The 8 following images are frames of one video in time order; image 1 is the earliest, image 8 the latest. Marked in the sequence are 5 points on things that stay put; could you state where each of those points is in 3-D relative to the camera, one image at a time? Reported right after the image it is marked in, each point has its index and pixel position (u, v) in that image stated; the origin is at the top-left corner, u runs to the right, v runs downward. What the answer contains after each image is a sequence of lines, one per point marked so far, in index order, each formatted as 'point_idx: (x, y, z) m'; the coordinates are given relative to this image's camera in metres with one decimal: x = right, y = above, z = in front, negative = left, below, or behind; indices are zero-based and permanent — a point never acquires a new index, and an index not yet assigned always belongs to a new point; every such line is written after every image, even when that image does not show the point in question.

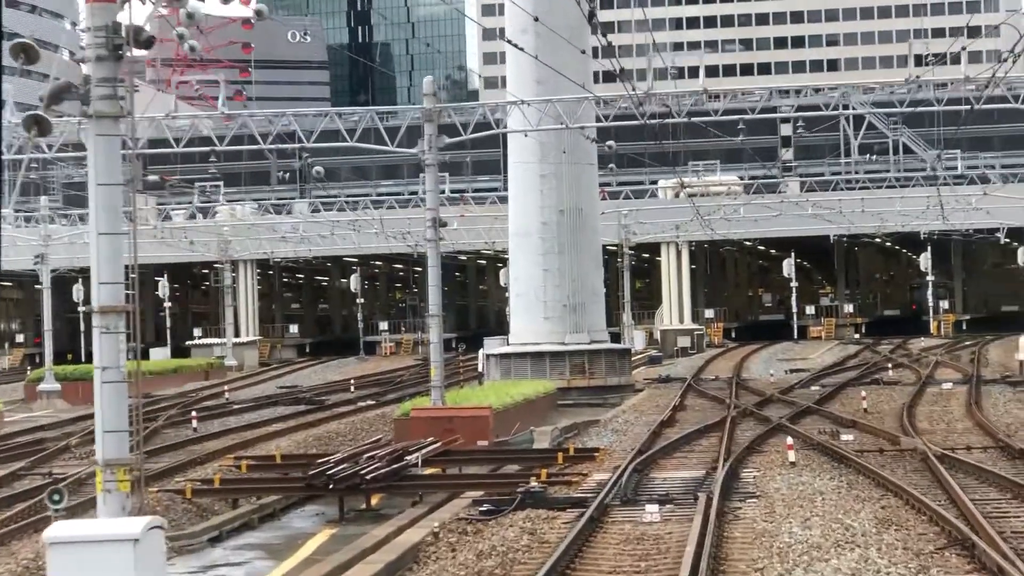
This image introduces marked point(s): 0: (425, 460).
0: (-0.7, -1.4, +18.6) m
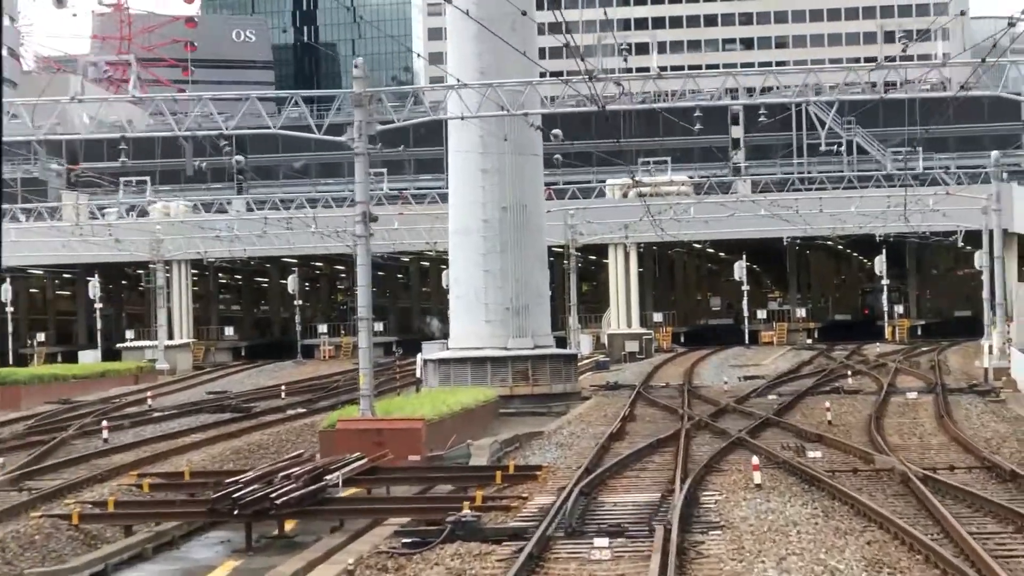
0: (-1.2, -1.4, +16.7) m
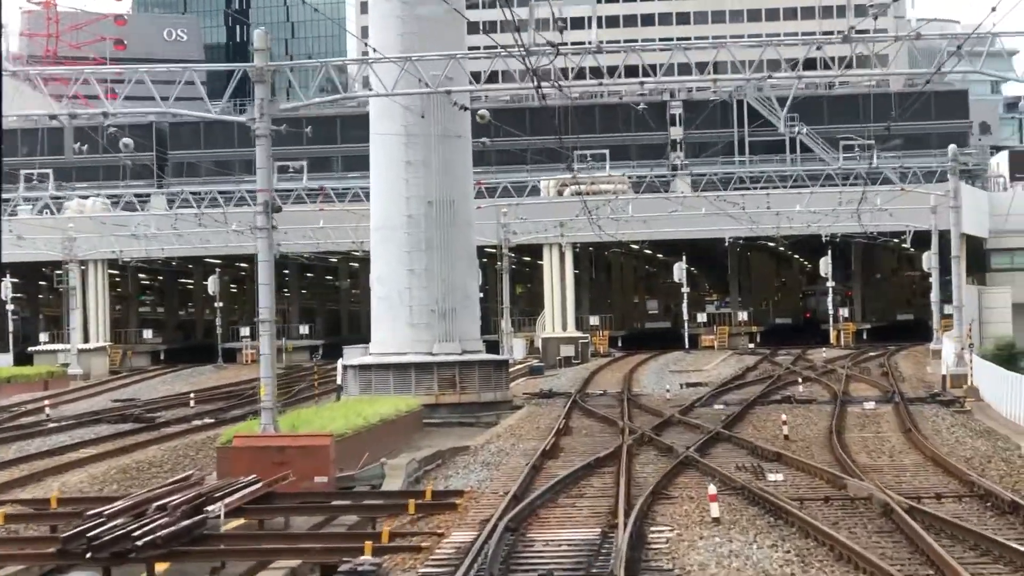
0: (-1.7, -1.4, +14.3) m
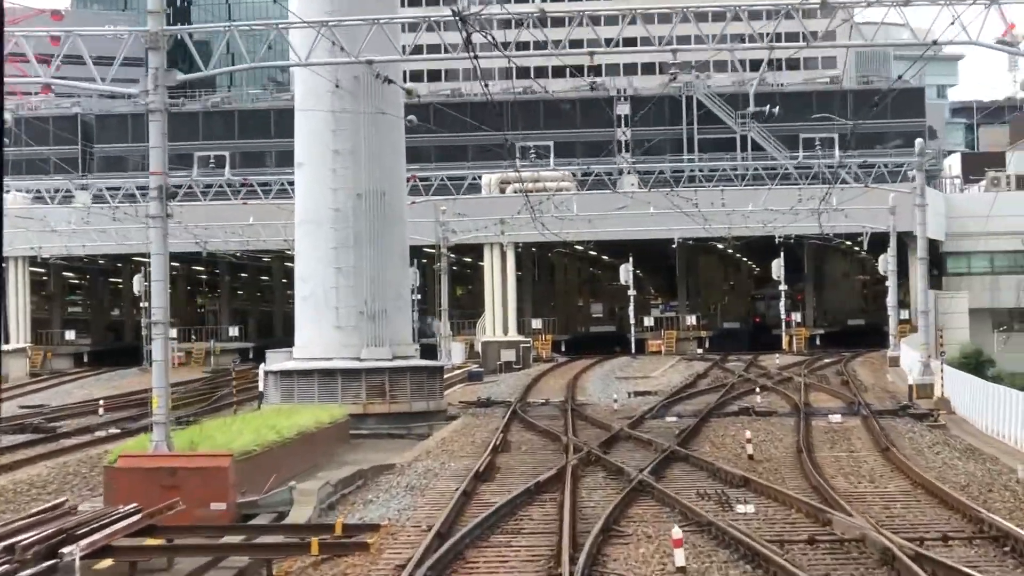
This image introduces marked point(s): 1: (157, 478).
0: (-2.1, -1.3, +11.9) m
1: (-2.3, -1.2, +15.1) m
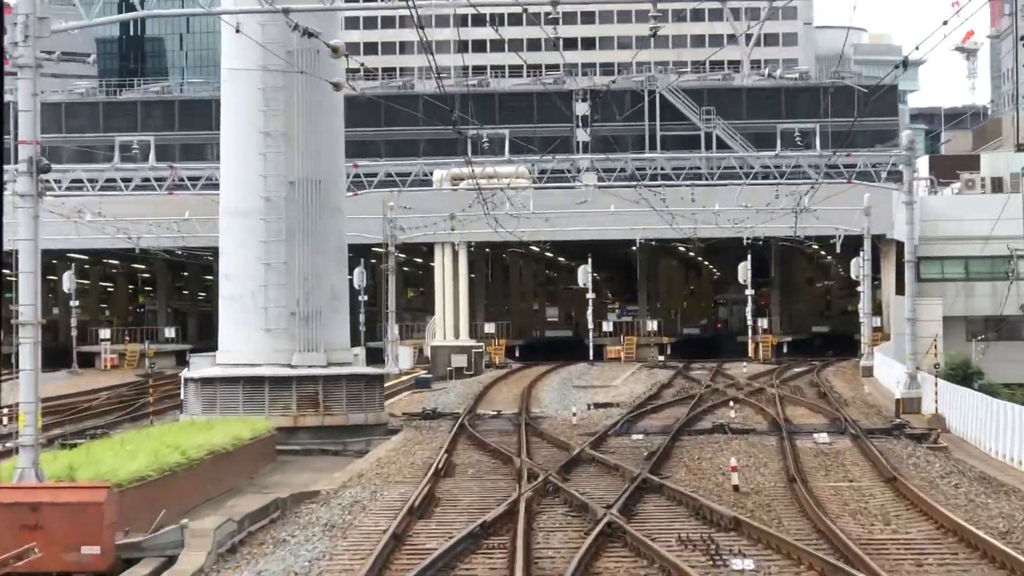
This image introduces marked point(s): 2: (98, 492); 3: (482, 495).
0: (-2.4, -1.3, +9.0) m
1: (-2.6, -1.2, +12.2) m
2: (-2.3, -1.1, +12.5) m
3: (-0.2, -1.4, +16.1) m
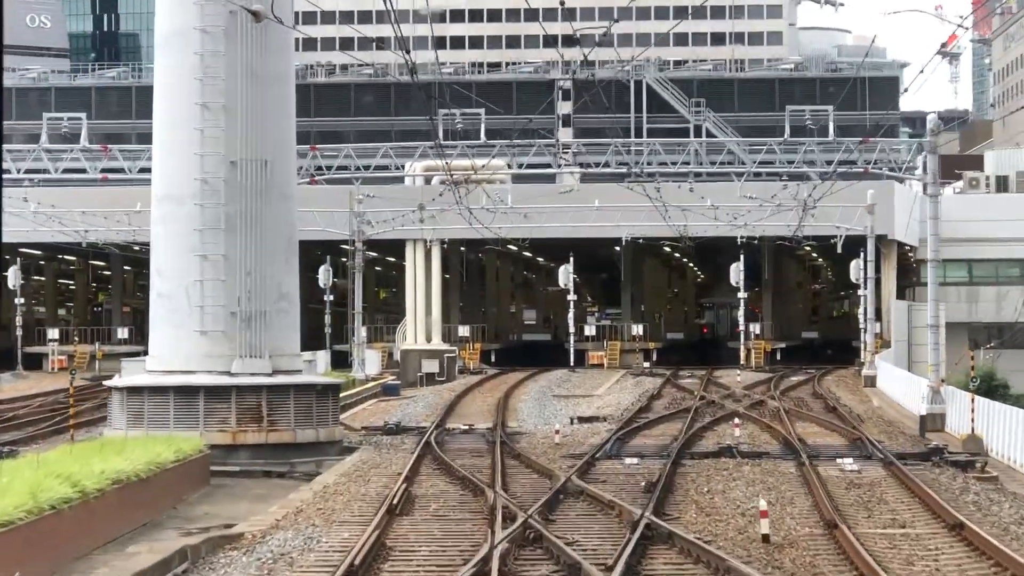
0: (-2.4, -1.2, +5.7) m
1: (-2.8, -1.1, +8.9) m
2: (-2.4, -1.0, +9.1) m
3: (-0.4, -1.4, +12.8) m
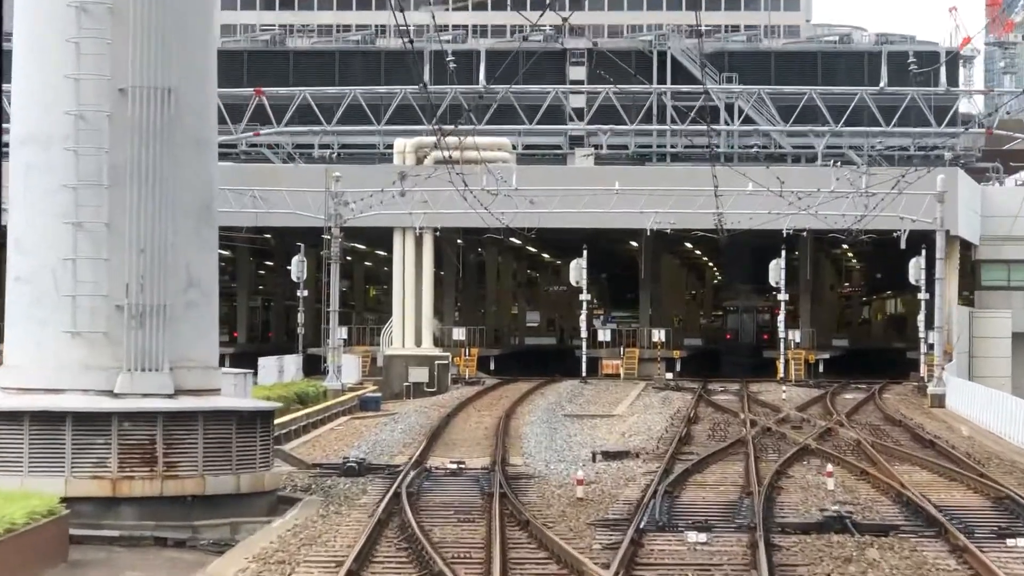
0: (-2.4, -1.1, -0.9) m
1: (-2.7, -1.0, +2.3) m
2: (-2.3, -0.9, +2.5) m
3: (-0.3, -1.3, +6.2) m
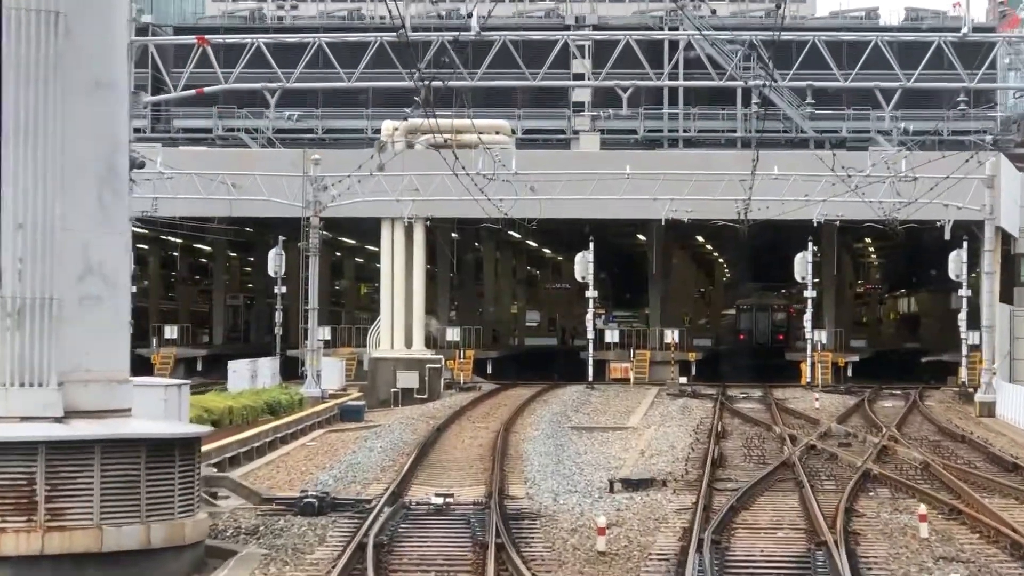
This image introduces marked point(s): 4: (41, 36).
0: (-2.4, -1.1, -4.7) m
1: (-2.7, -1.0, -1.5) m
2: (-2.3, -0.9, -1.2) m
3: (-0.3, -1.3, +2.4) m
4: (-2.3, +1.2, +11.4) m
